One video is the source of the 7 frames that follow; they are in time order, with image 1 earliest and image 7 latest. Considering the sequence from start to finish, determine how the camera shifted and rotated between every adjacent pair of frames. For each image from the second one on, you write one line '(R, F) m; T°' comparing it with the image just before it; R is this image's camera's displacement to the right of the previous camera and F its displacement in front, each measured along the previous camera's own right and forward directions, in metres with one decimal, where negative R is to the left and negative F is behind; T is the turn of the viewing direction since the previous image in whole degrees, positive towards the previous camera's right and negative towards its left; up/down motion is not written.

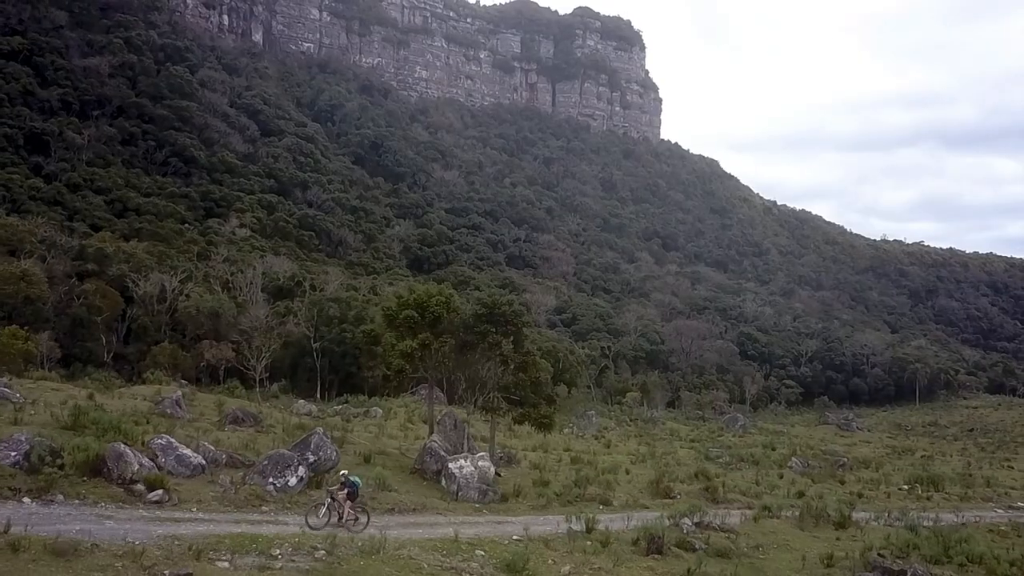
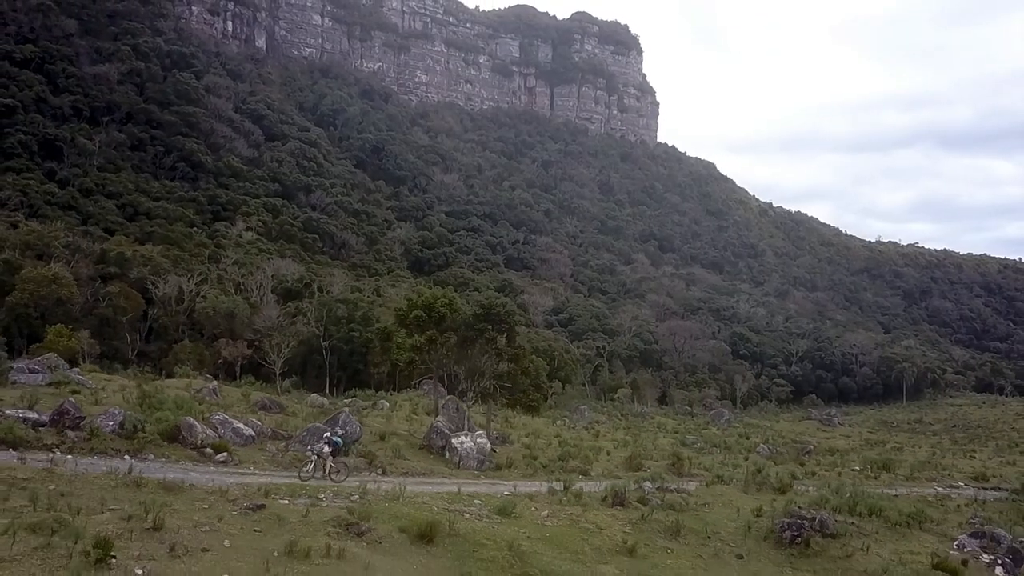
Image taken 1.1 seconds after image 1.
(+0.1, -1.5) m; 0°
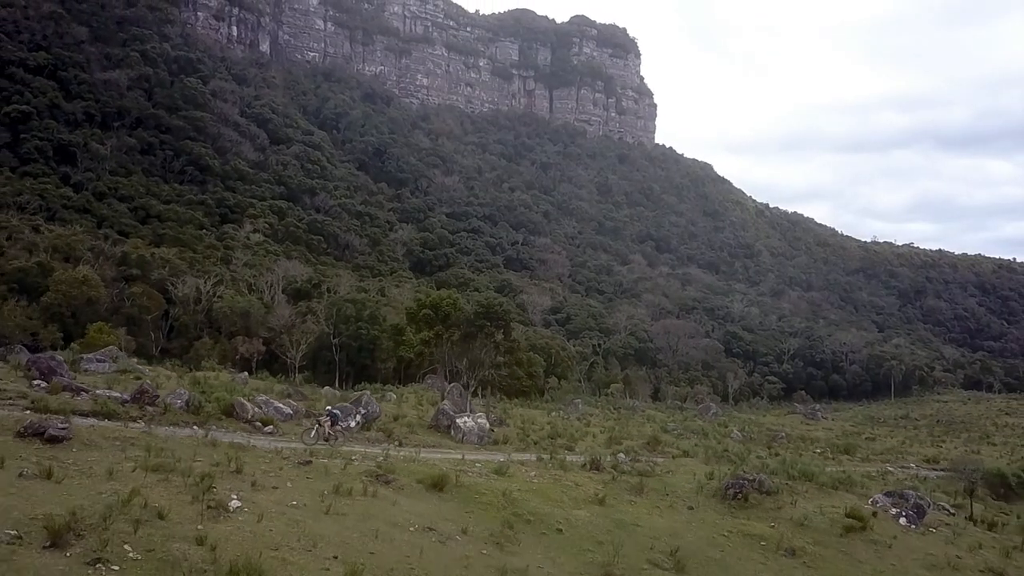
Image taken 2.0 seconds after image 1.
(+0.1, -1.6) m; 0°
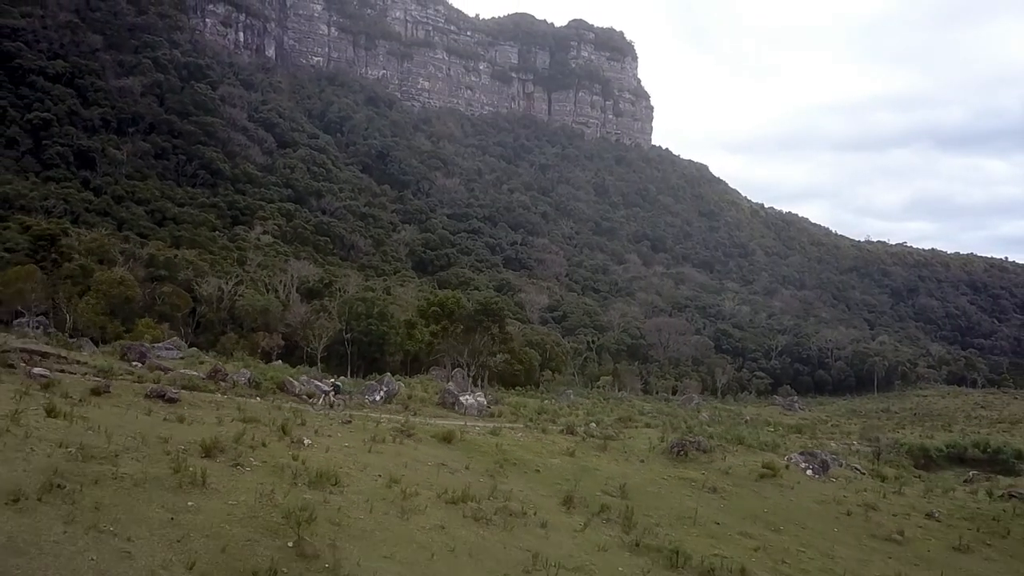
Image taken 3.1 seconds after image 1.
(+0.1, -2.4) m; 0°
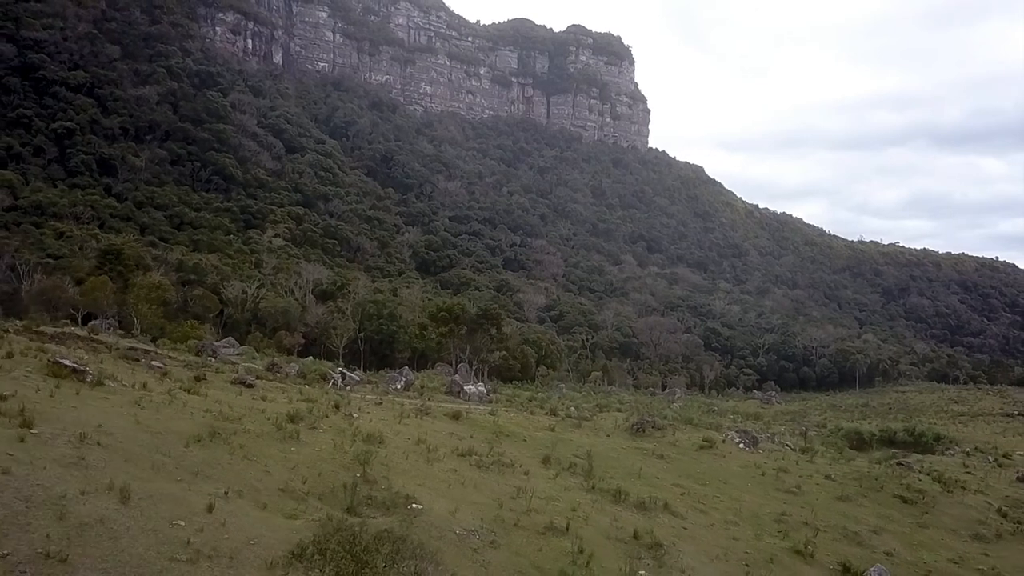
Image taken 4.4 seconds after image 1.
(+0.1, -2.9) m; 0°
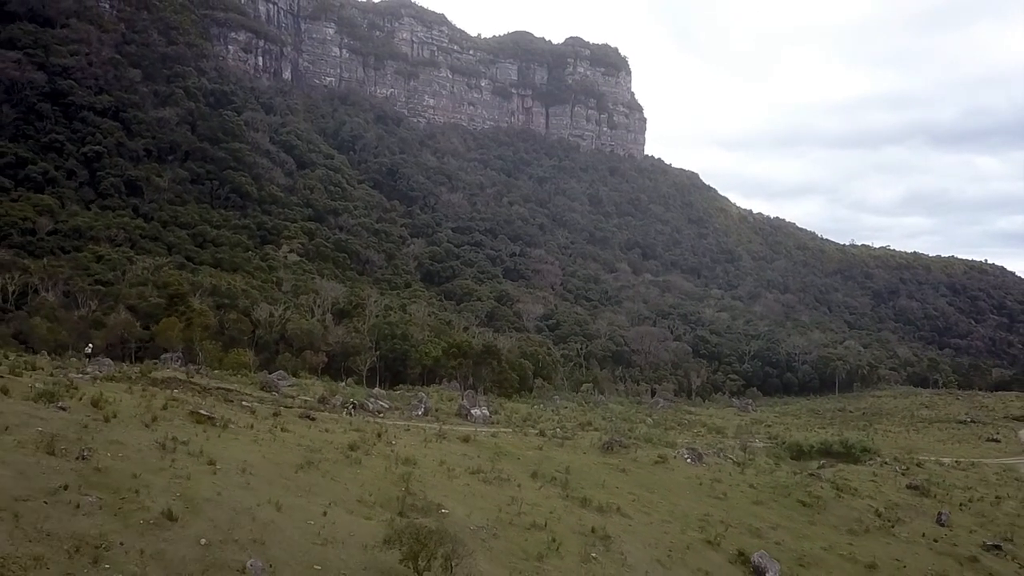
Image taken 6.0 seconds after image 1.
(+0.1, -3.9) m; 0°
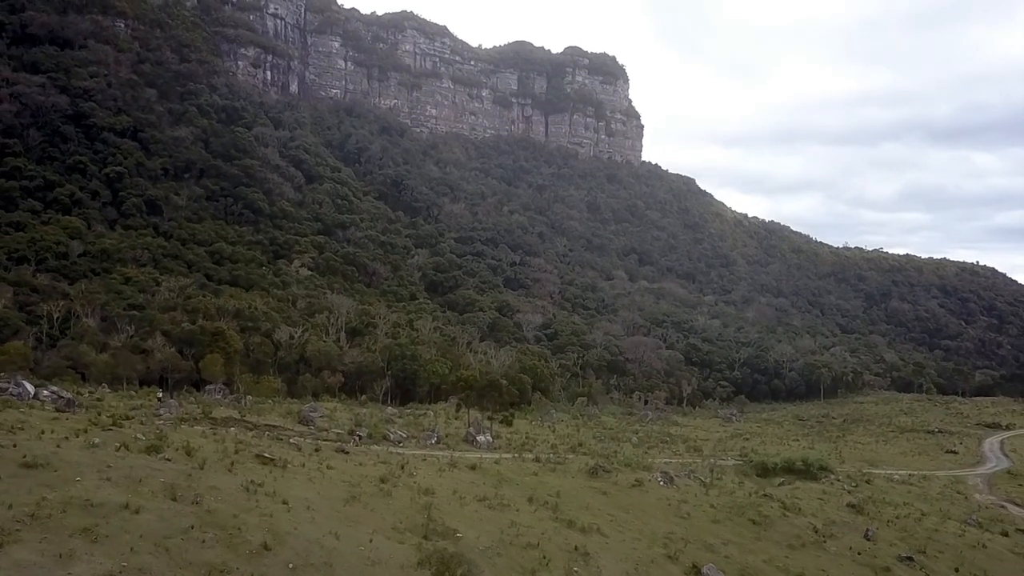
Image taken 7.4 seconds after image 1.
(0.0, -3.2) m; 0°
